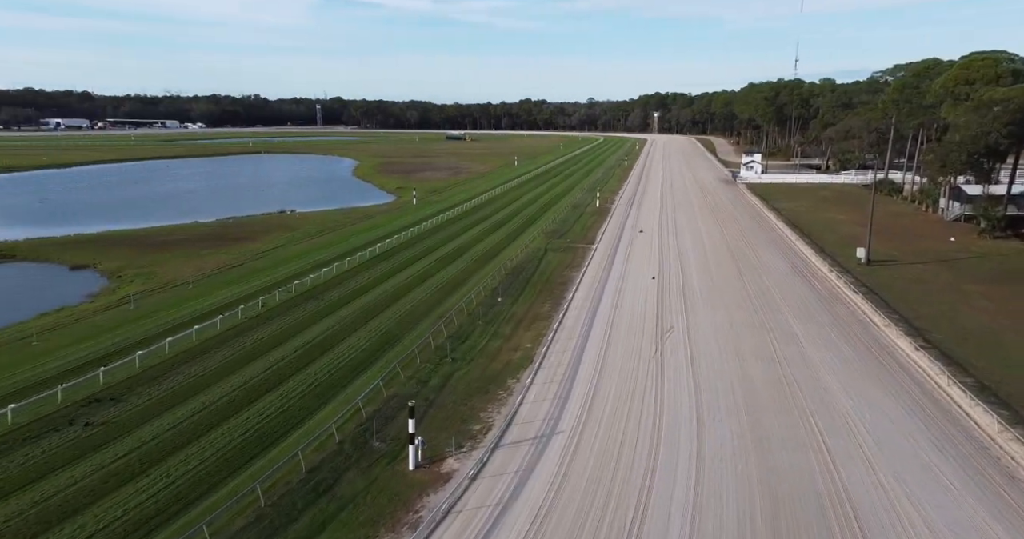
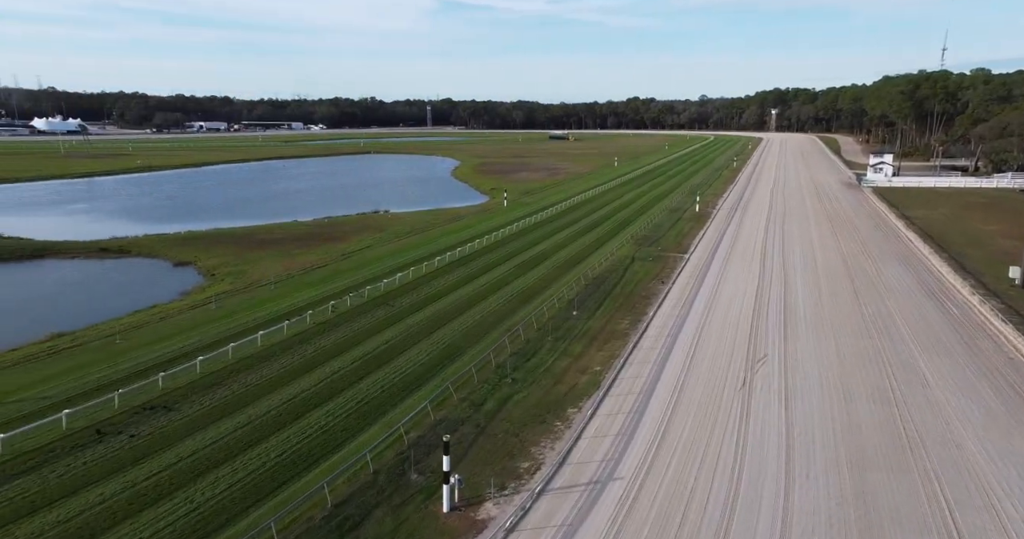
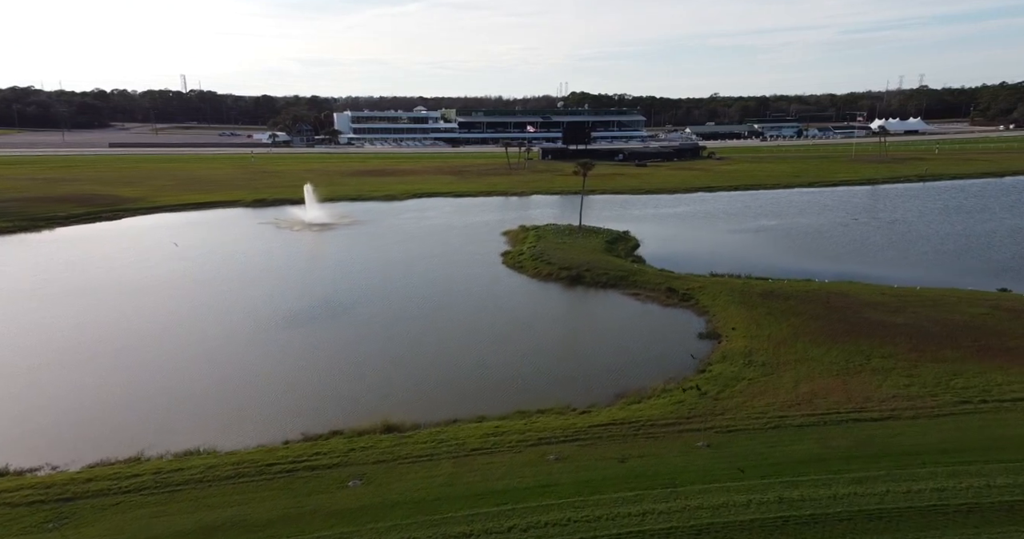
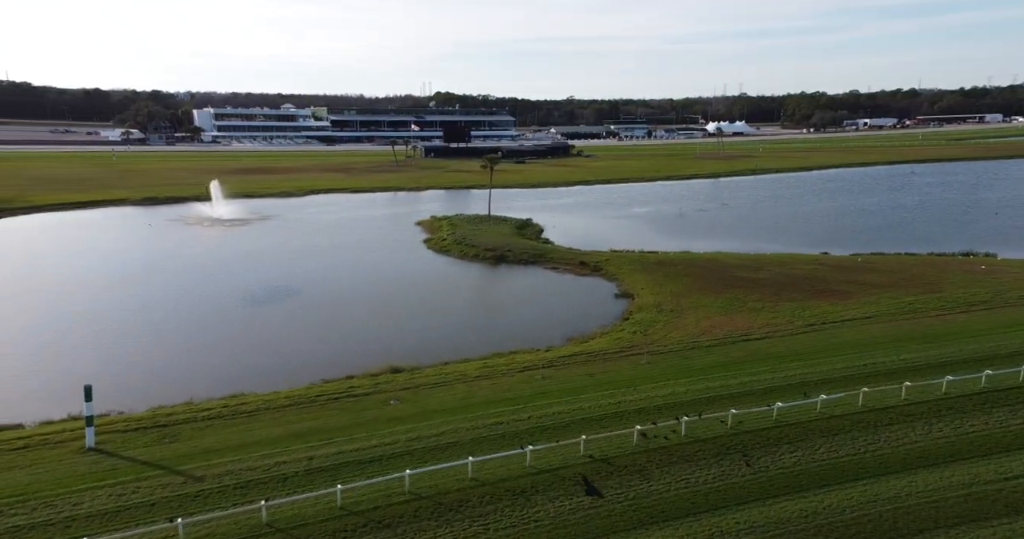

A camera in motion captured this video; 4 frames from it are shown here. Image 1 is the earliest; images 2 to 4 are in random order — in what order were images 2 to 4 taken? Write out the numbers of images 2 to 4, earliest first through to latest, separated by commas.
2, 4, 3
